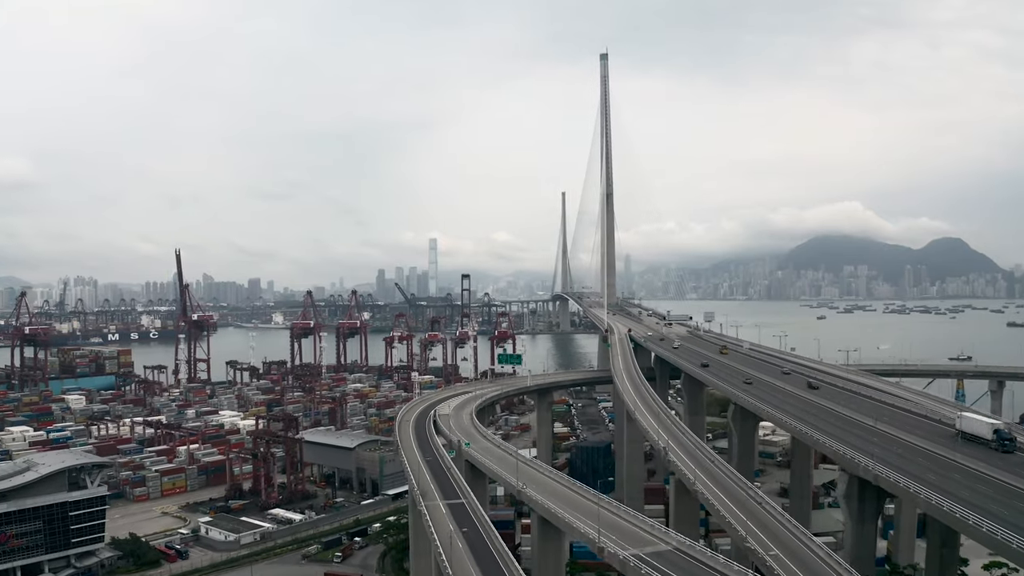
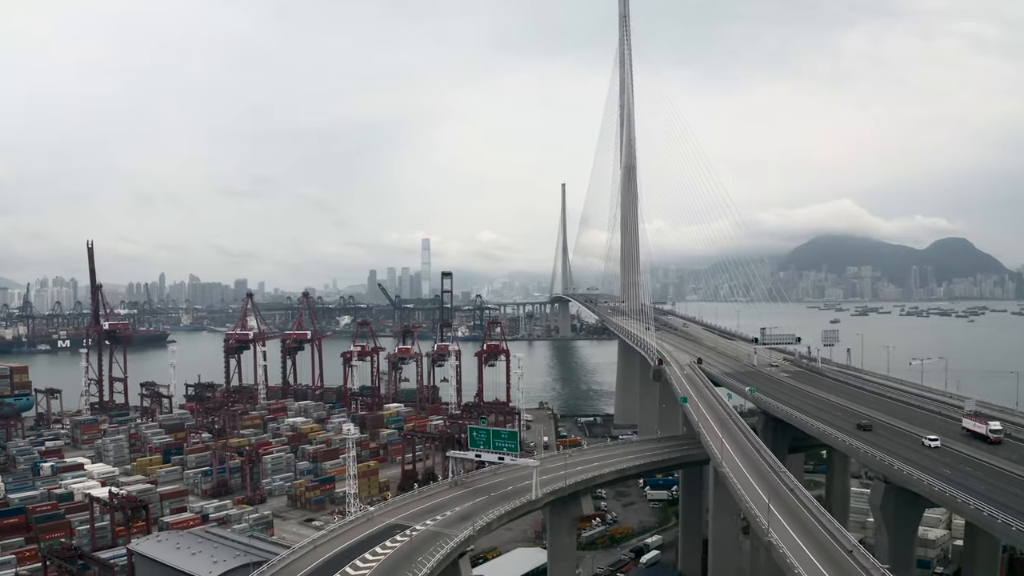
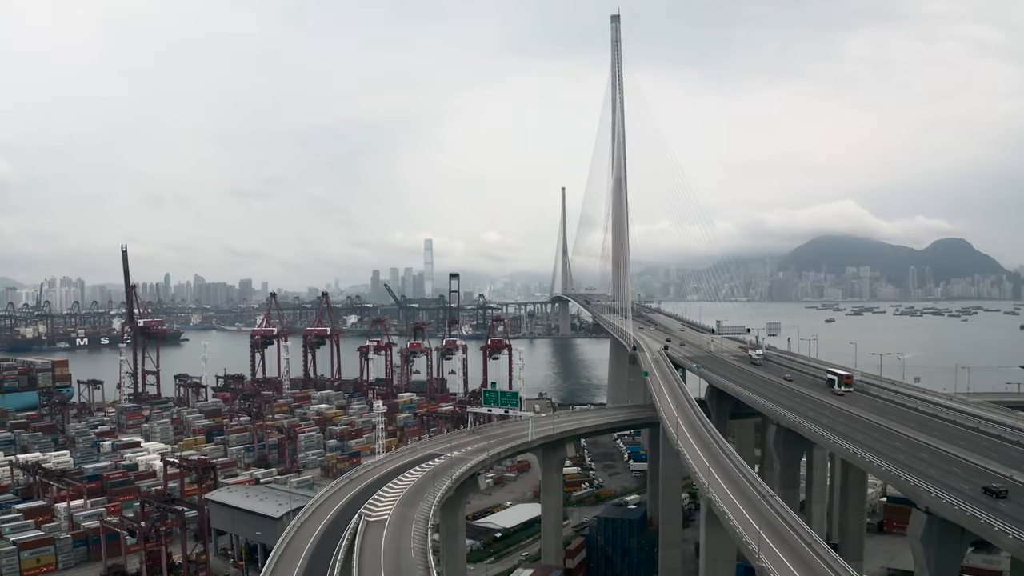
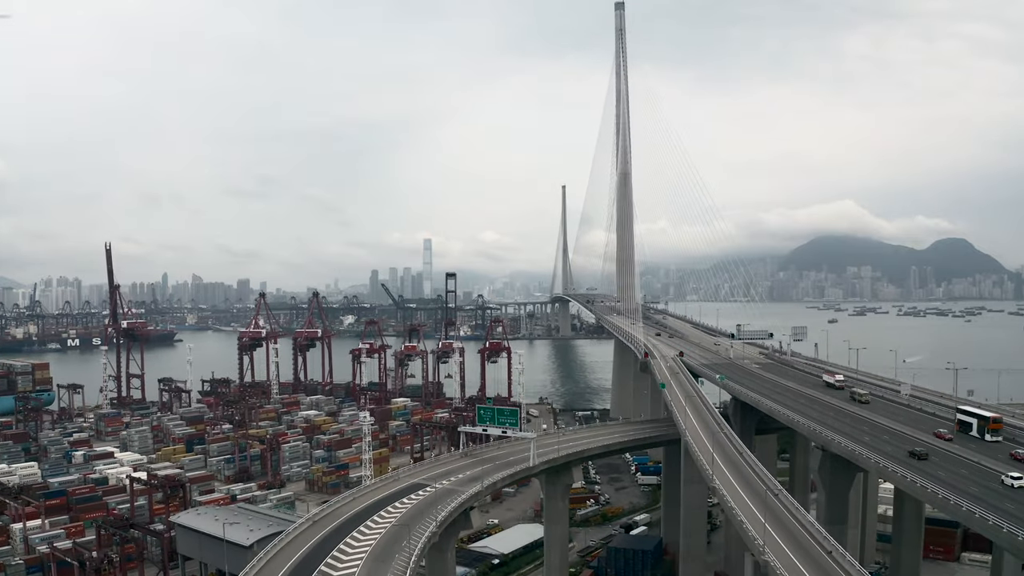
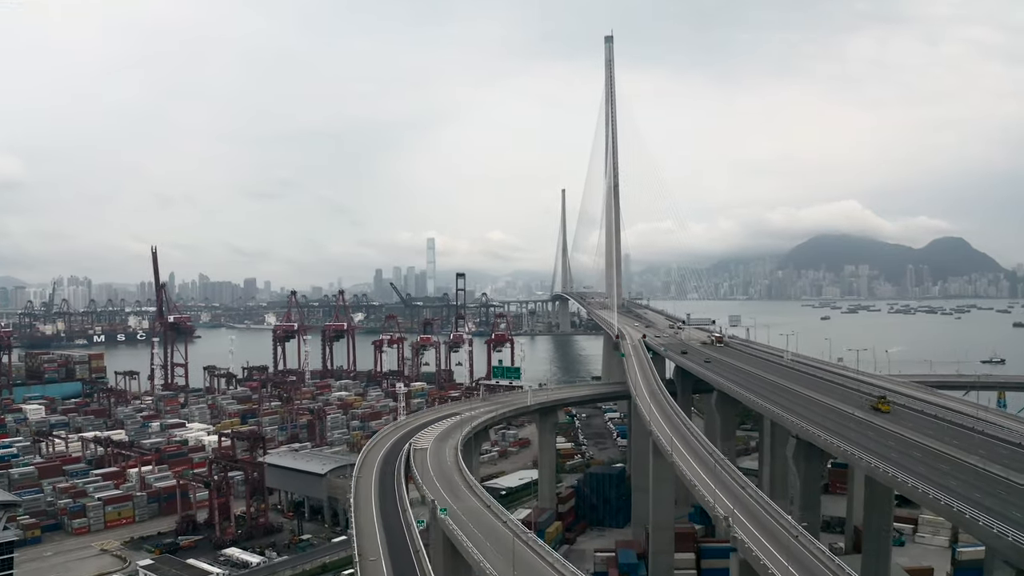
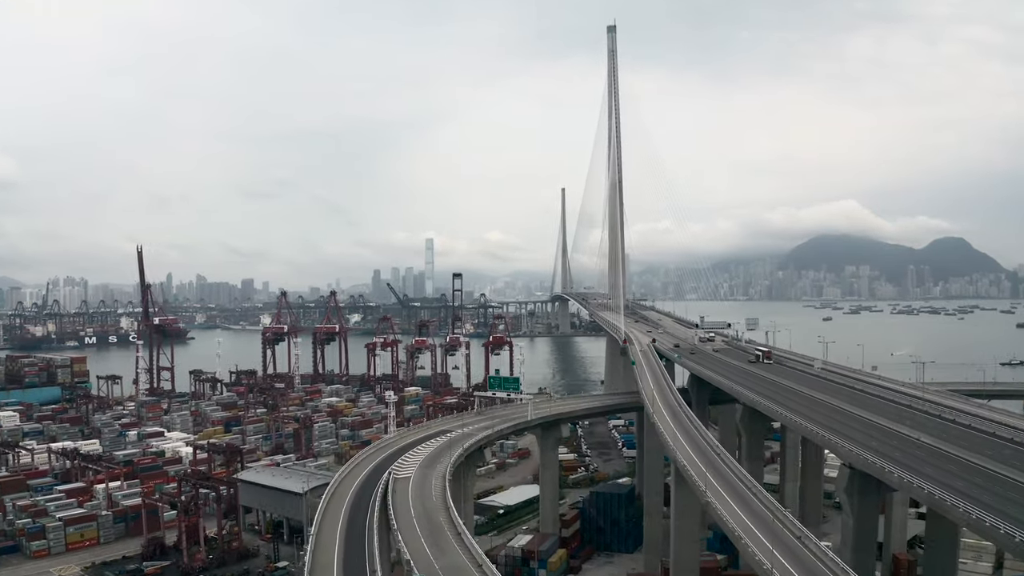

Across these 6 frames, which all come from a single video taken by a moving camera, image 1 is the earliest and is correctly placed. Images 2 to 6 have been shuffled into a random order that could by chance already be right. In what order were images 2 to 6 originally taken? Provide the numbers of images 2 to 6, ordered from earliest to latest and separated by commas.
5, 6, 3, 4, 2
